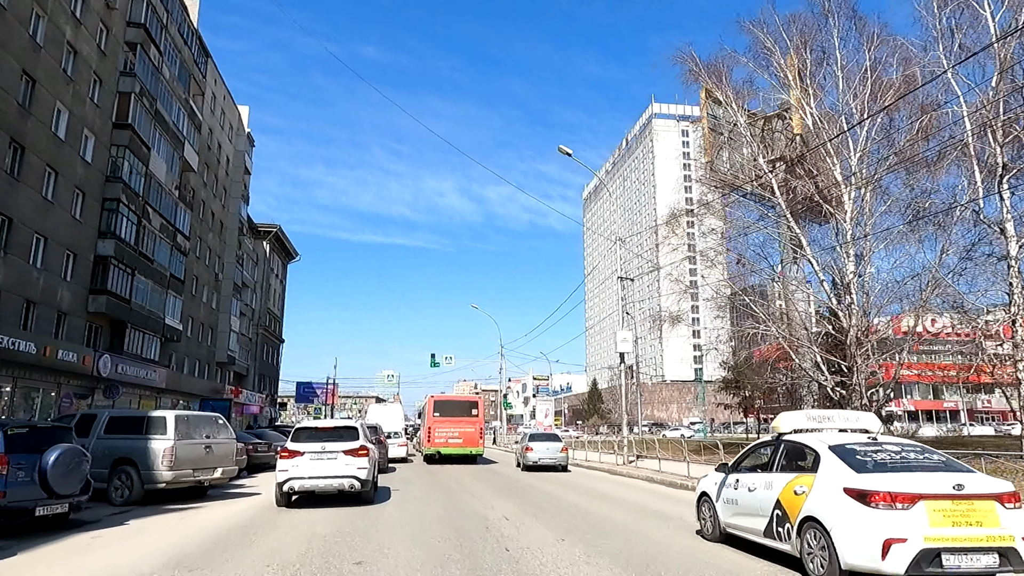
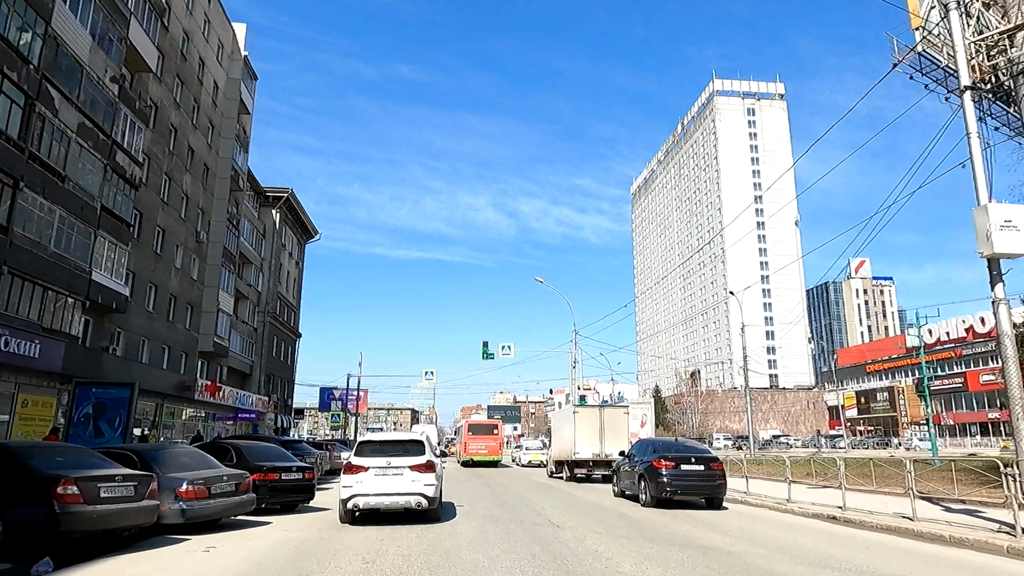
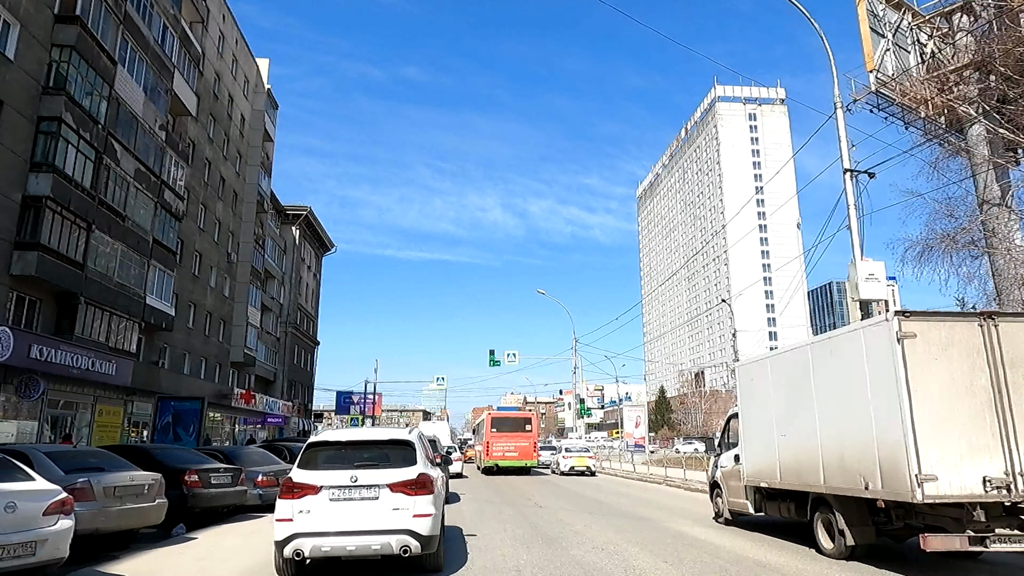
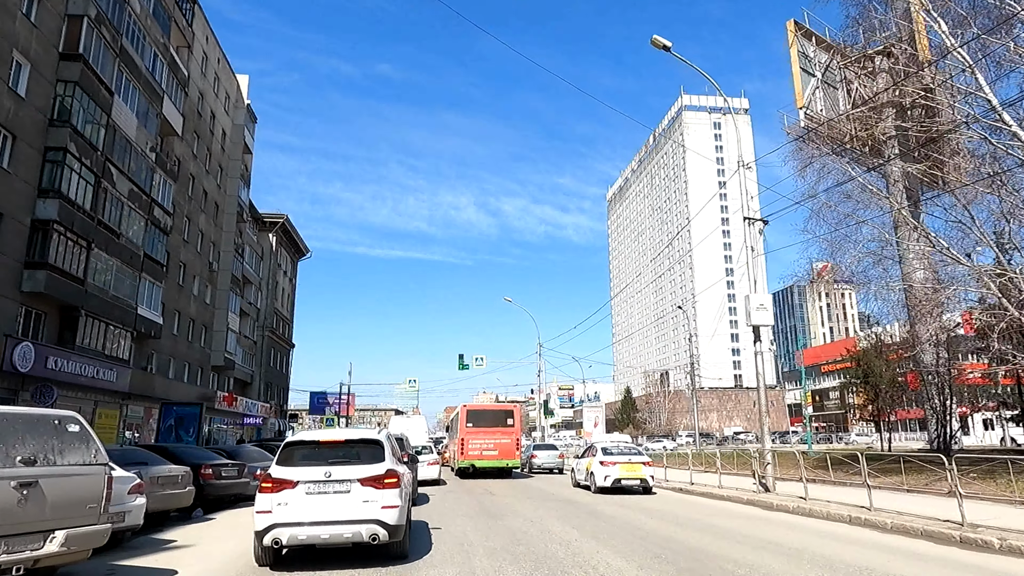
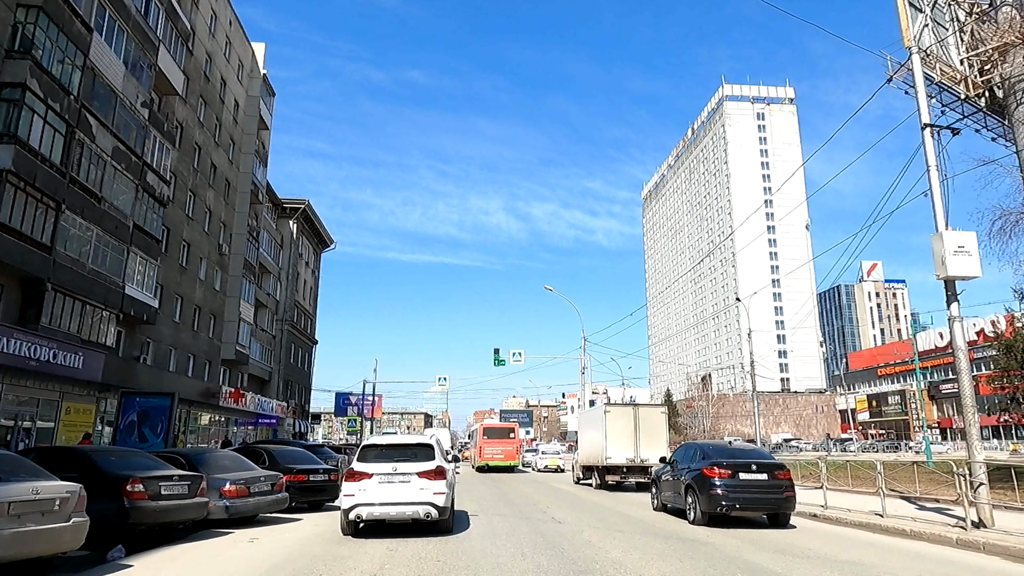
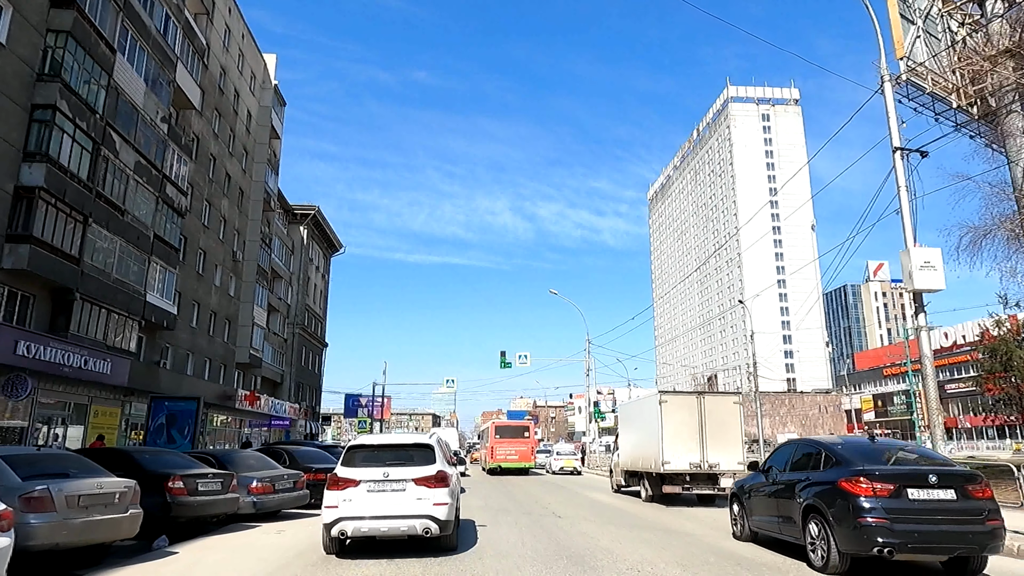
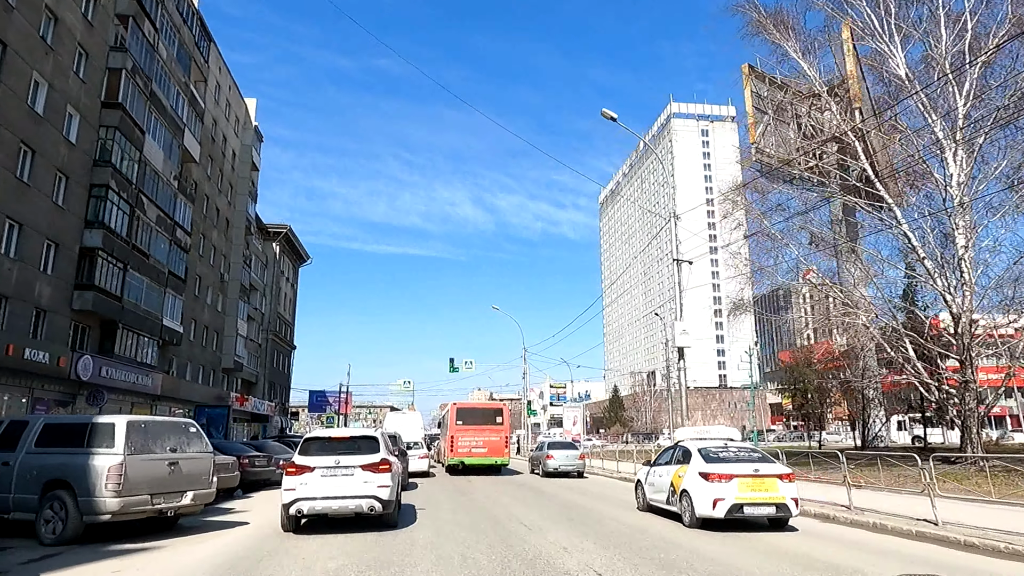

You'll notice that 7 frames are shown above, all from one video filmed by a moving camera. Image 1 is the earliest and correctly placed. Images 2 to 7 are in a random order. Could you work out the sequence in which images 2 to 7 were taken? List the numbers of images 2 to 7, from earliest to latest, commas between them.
7, 4, 3, 6, 5, 2
